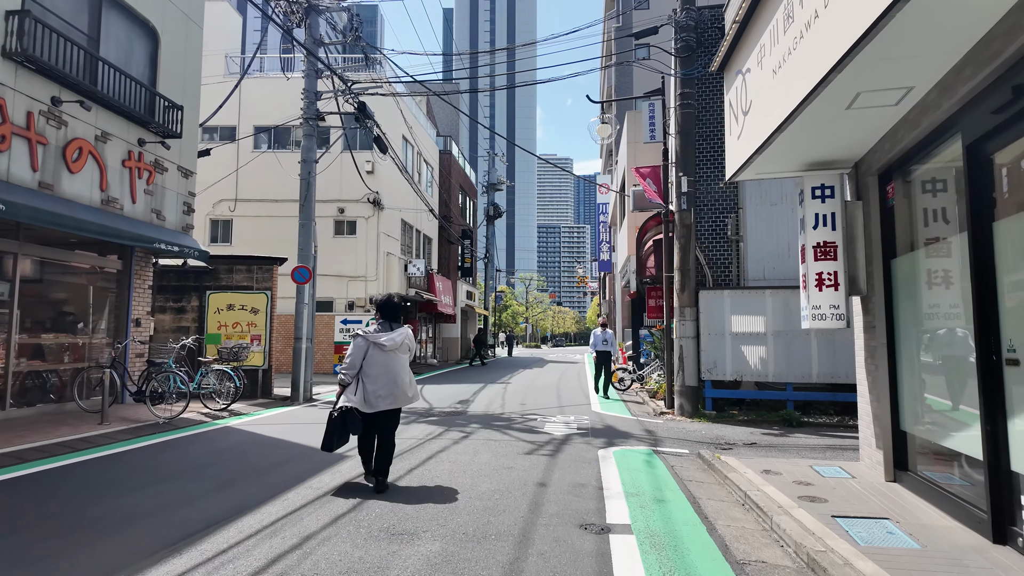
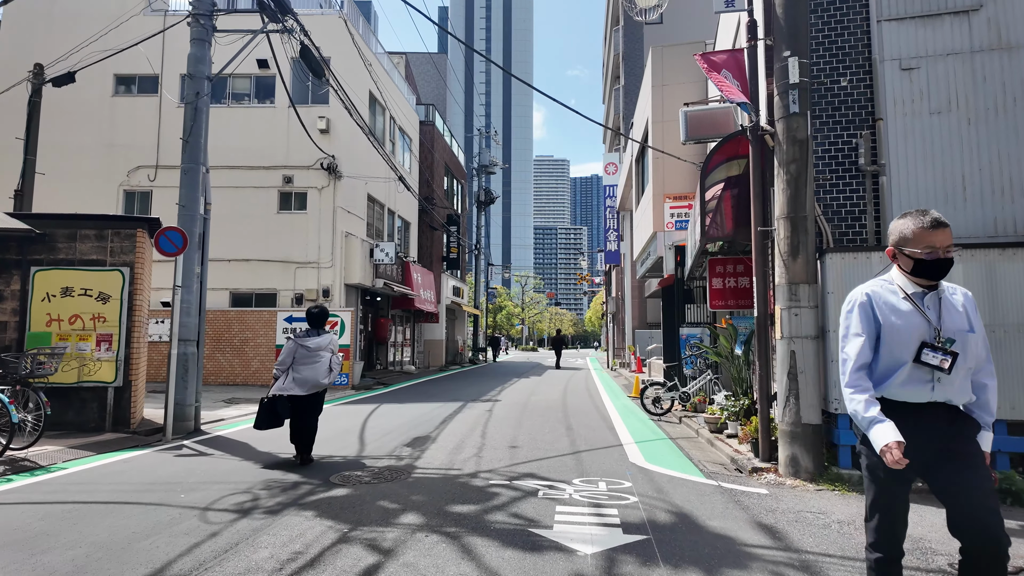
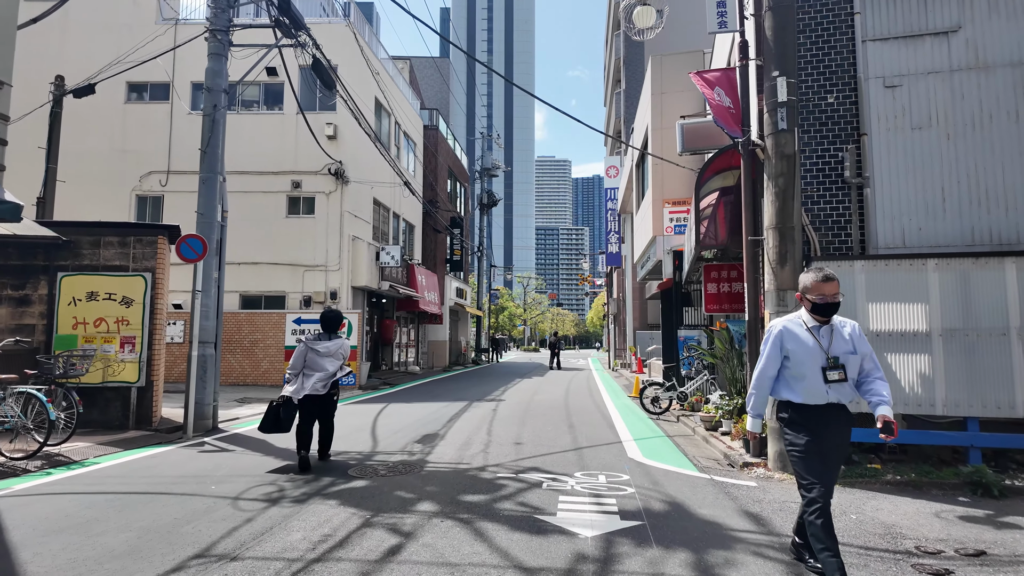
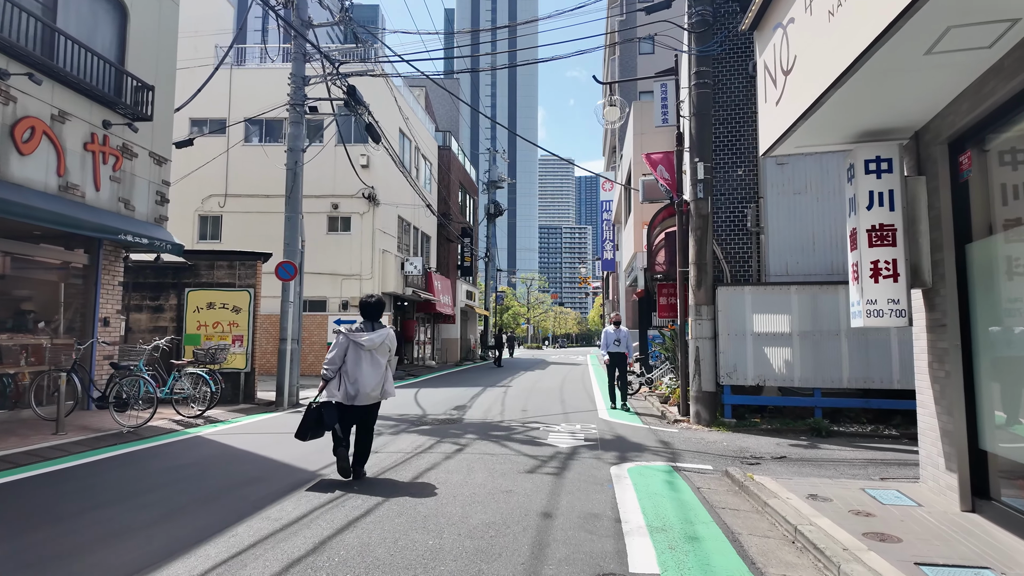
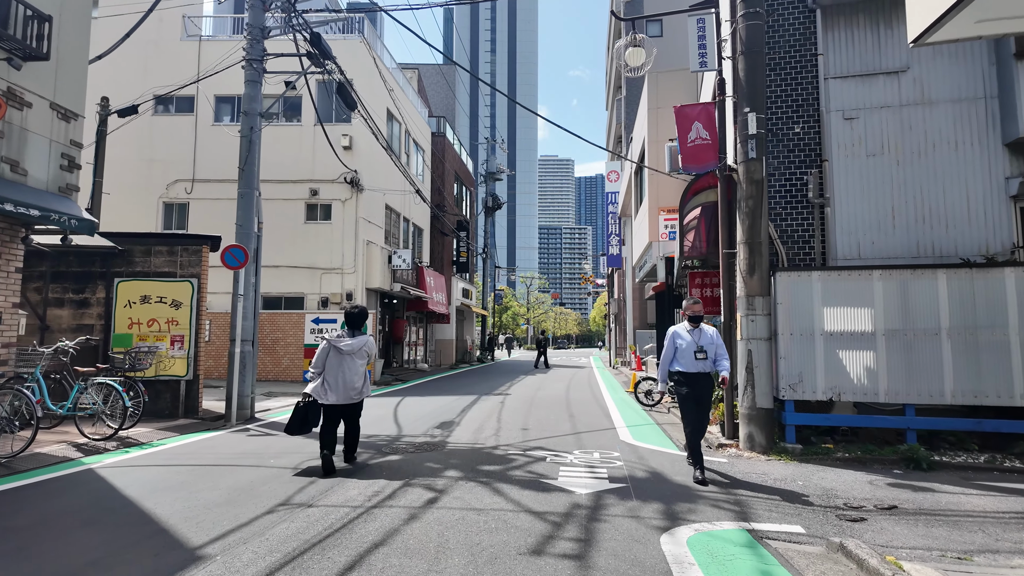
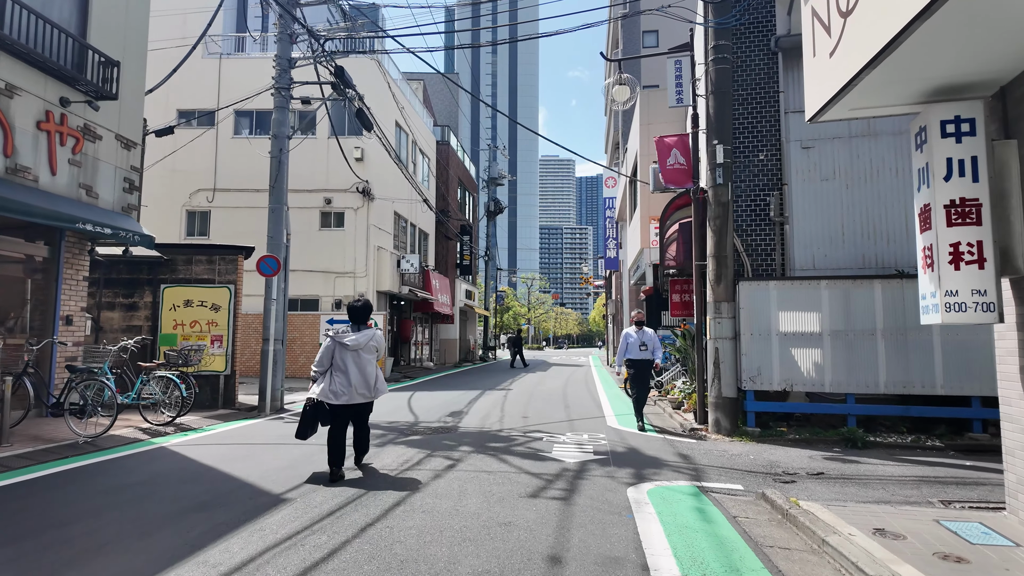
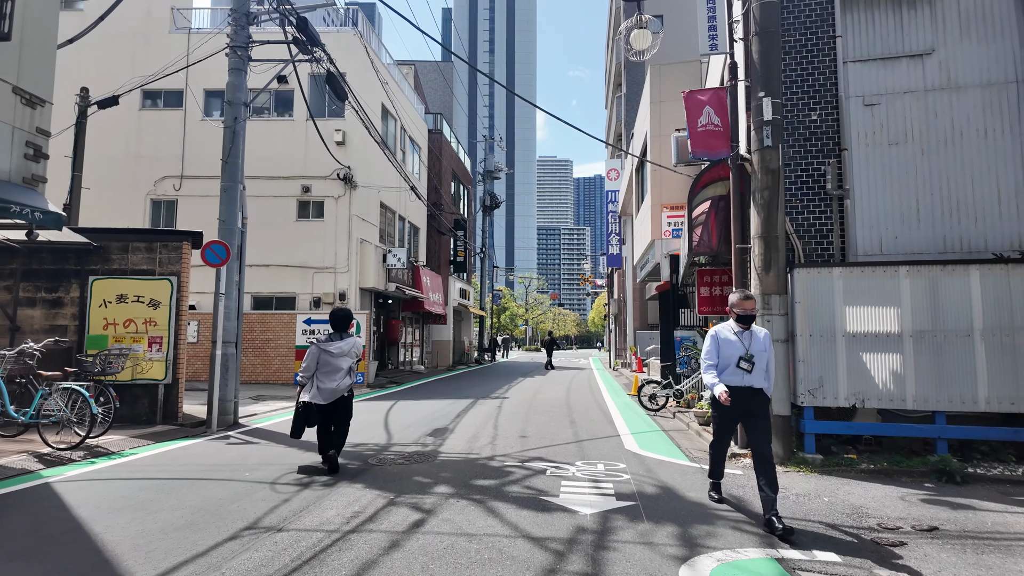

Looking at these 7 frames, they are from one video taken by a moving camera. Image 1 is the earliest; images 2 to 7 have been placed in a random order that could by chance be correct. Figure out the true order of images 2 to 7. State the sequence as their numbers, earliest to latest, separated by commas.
4, 6, 5, 7, 3, 2
